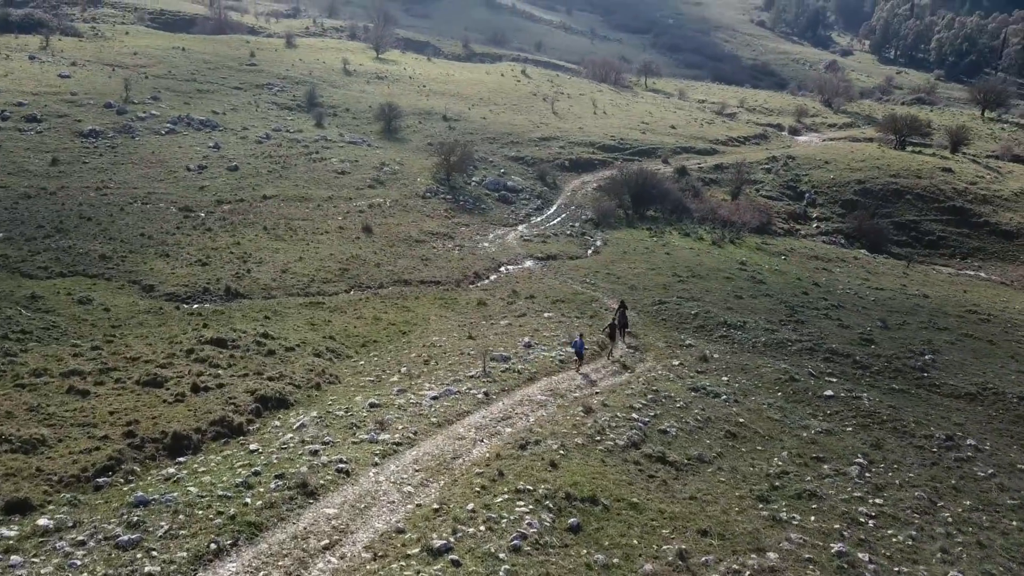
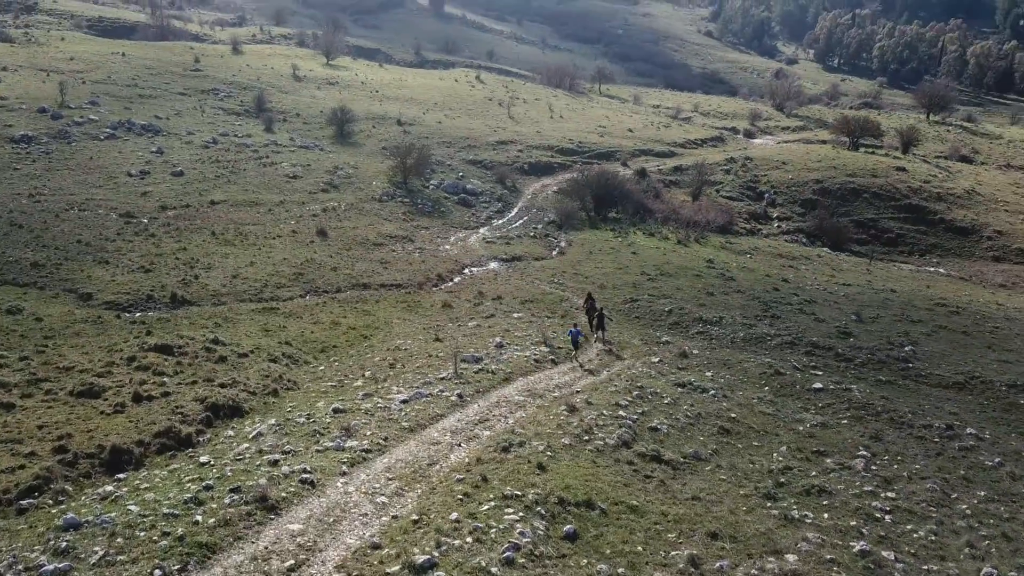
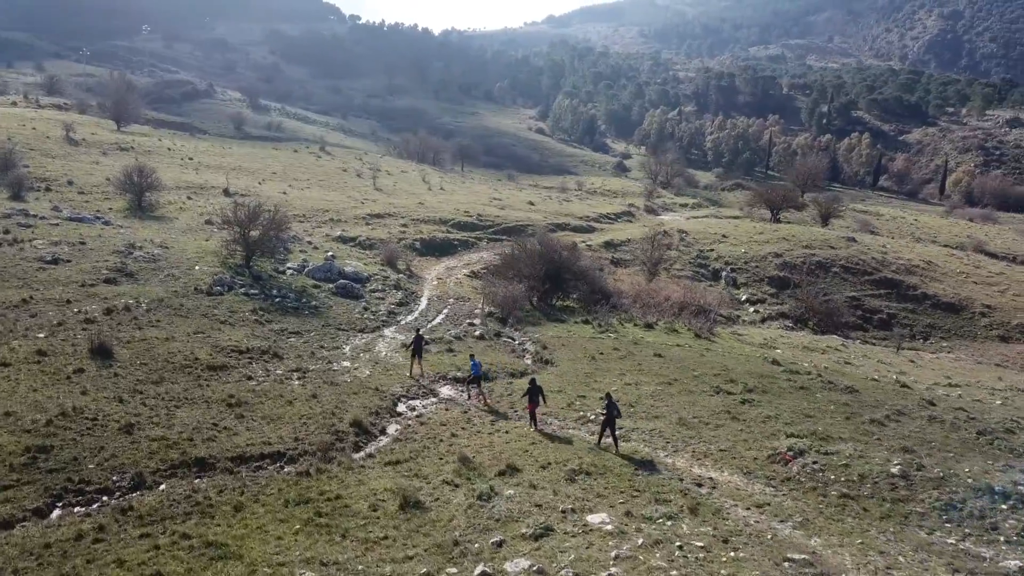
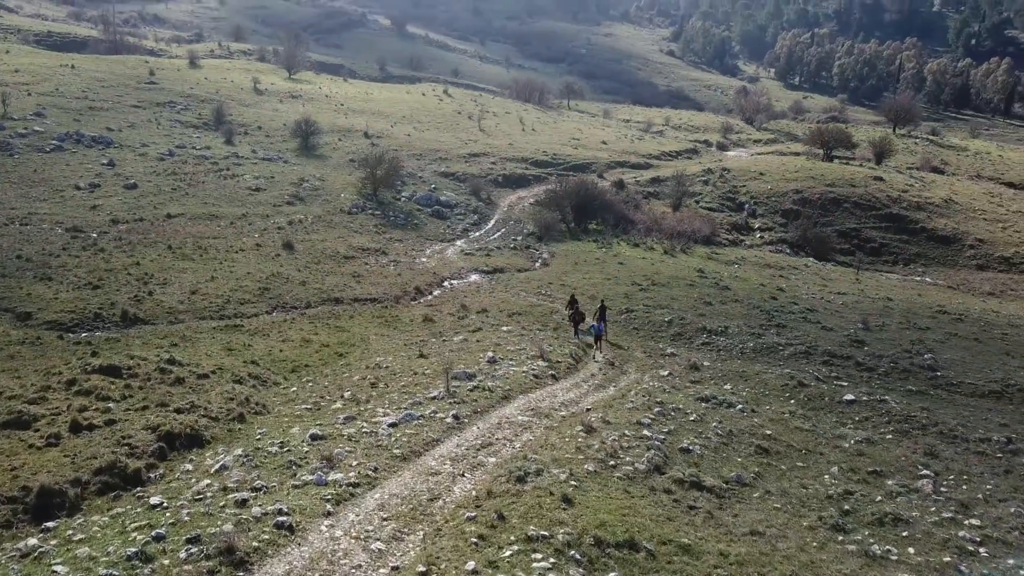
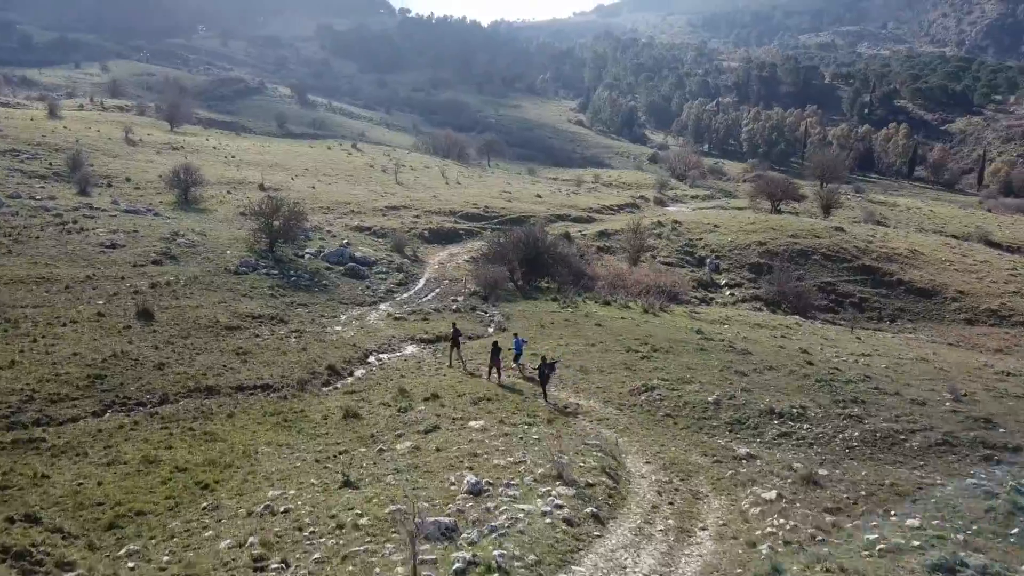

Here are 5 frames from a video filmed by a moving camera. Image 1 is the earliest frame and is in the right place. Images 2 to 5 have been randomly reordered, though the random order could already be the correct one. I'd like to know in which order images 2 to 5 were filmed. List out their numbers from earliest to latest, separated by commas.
2, 4, 5, 3
